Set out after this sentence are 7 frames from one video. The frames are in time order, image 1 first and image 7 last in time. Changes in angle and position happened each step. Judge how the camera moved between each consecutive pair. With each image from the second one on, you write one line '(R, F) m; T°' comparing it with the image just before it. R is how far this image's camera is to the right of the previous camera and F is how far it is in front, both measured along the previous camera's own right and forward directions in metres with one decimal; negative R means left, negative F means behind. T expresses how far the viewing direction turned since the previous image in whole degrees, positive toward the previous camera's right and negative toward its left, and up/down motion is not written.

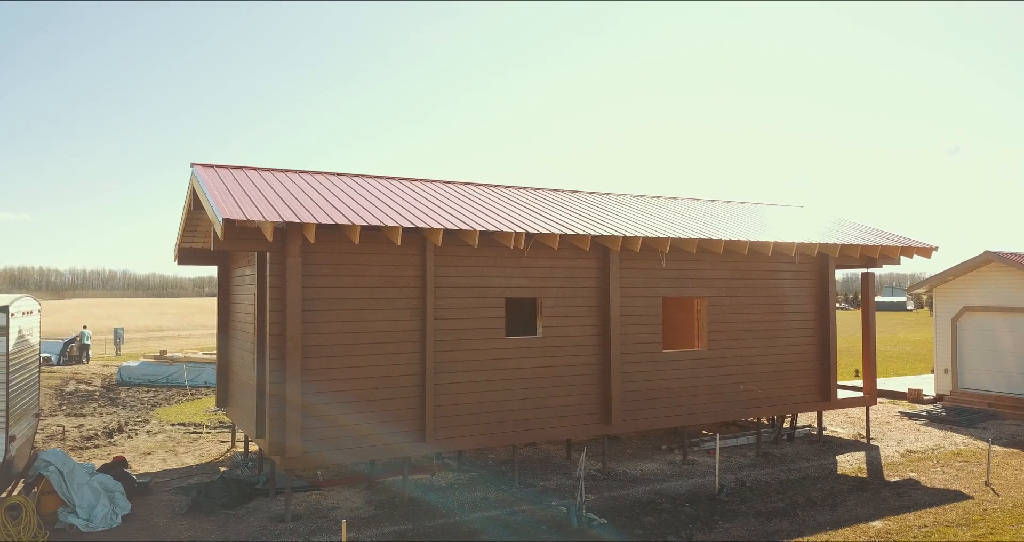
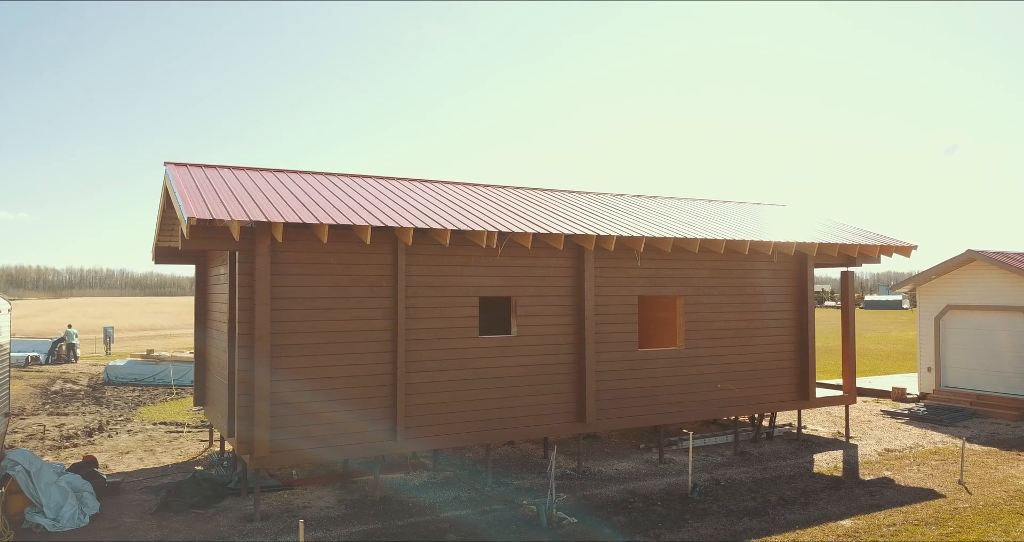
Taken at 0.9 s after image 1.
(+0.3, 0.0) m; 0°
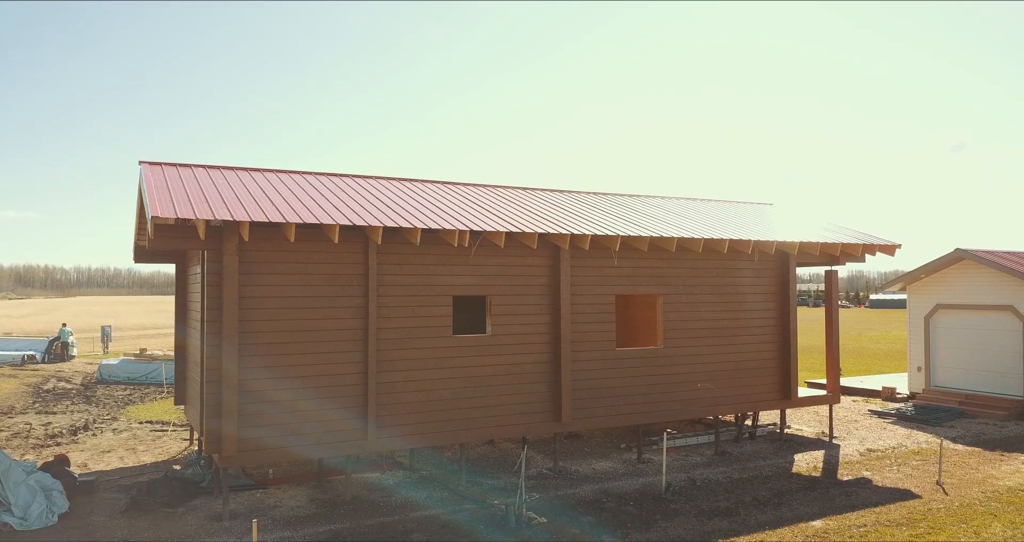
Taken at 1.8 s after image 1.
(+0.4, 0.0) m; 0°
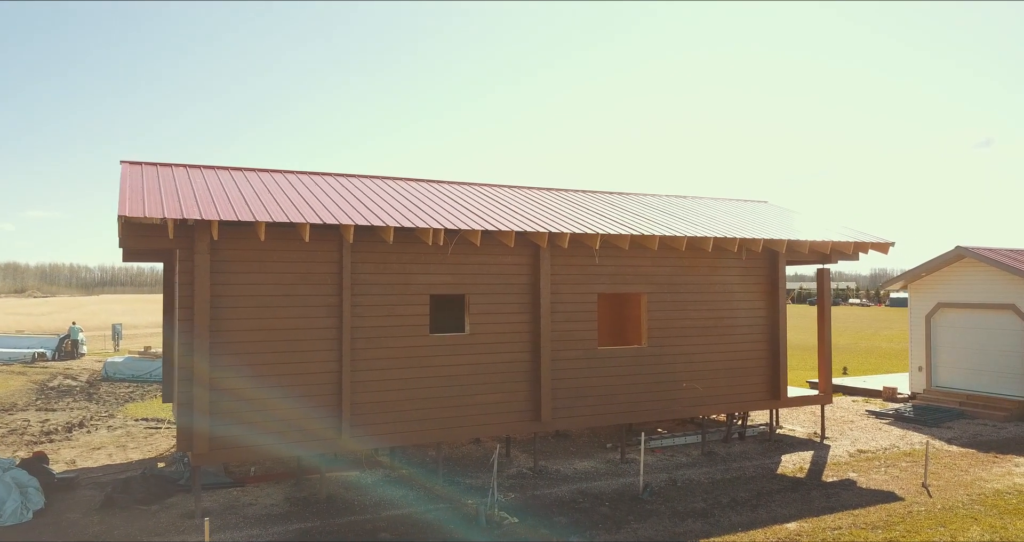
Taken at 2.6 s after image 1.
(+0.5, +0.1) m; -1°
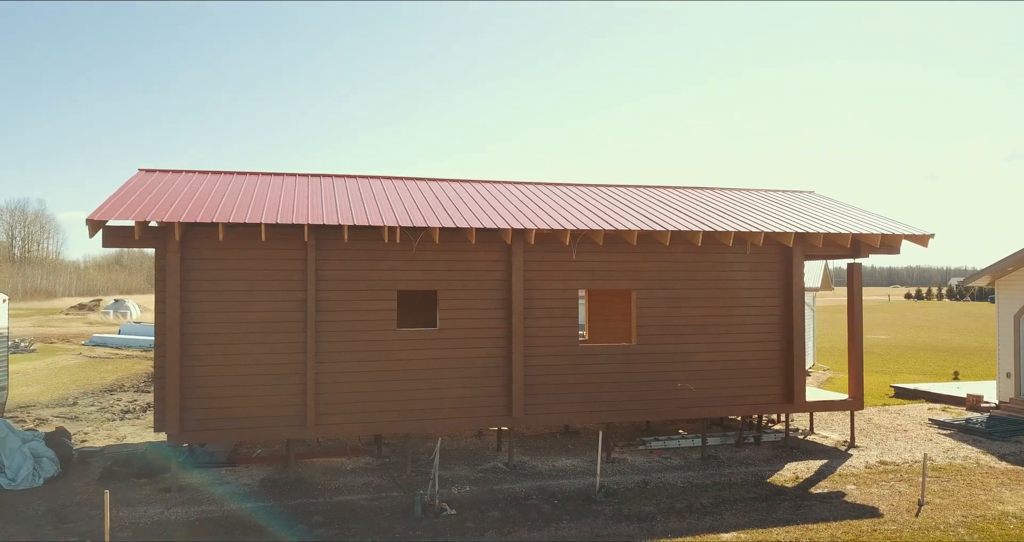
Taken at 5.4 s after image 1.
(+2.2, +0.2) m; -10°
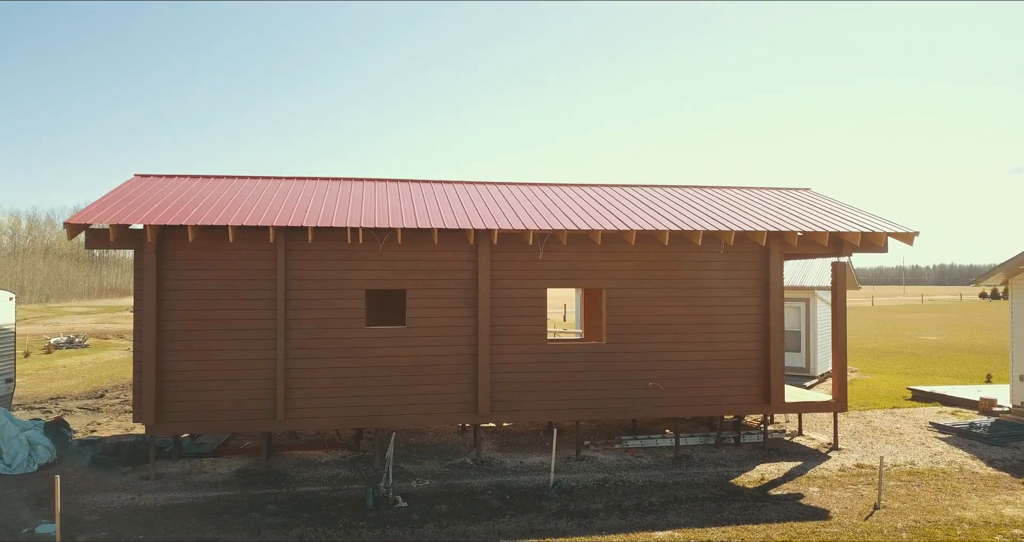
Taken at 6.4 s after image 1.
(+1.2, -0.1) m; -4°
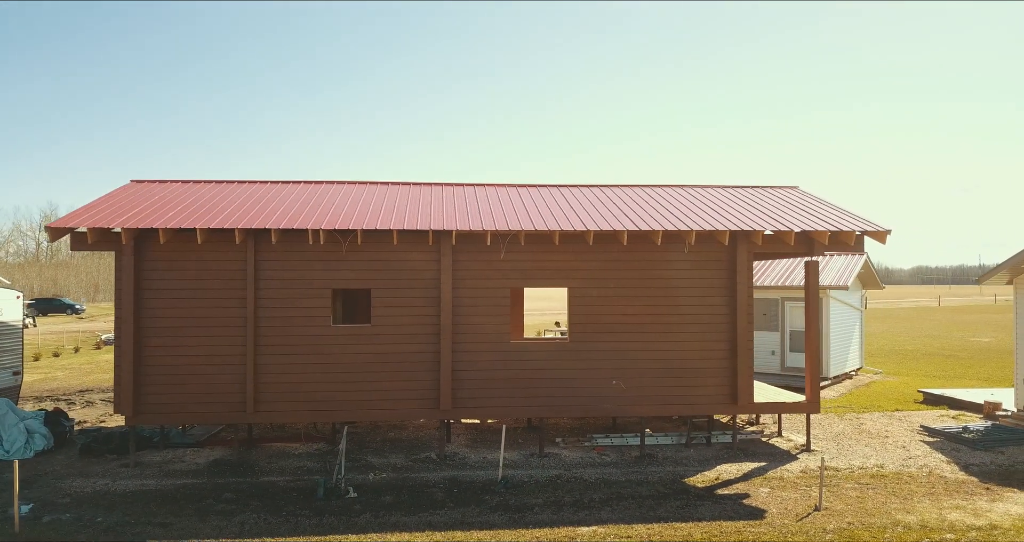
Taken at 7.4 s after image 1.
(+1.3, -0.2) m; -4°
